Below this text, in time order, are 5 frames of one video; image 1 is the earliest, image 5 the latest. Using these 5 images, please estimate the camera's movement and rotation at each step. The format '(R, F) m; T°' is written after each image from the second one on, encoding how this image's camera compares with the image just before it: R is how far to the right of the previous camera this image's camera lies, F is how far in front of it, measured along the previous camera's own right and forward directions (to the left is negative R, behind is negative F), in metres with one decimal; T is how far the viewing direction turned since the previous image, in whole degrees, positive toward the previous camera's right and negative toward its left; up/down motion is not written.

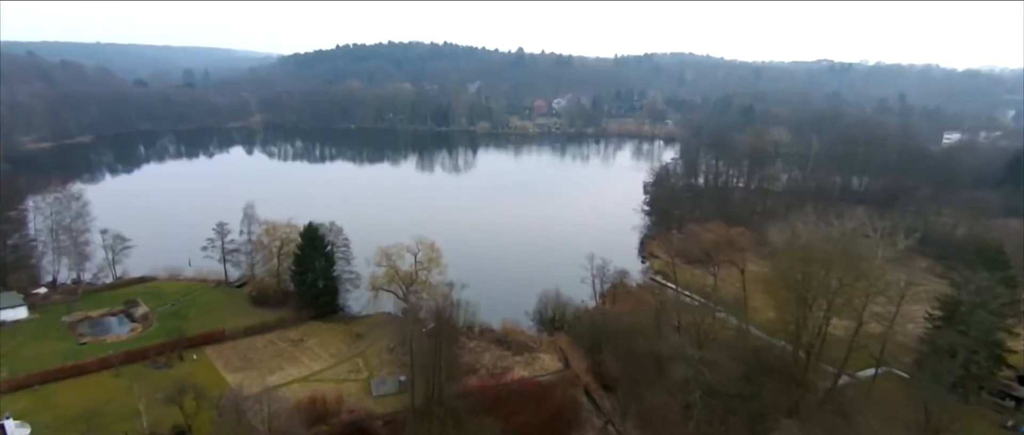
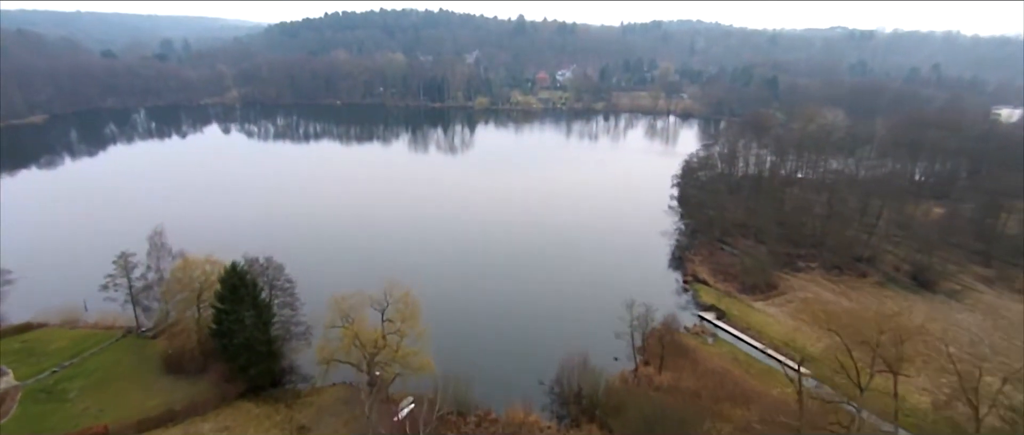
(-0.2, +6.4) m; 0°
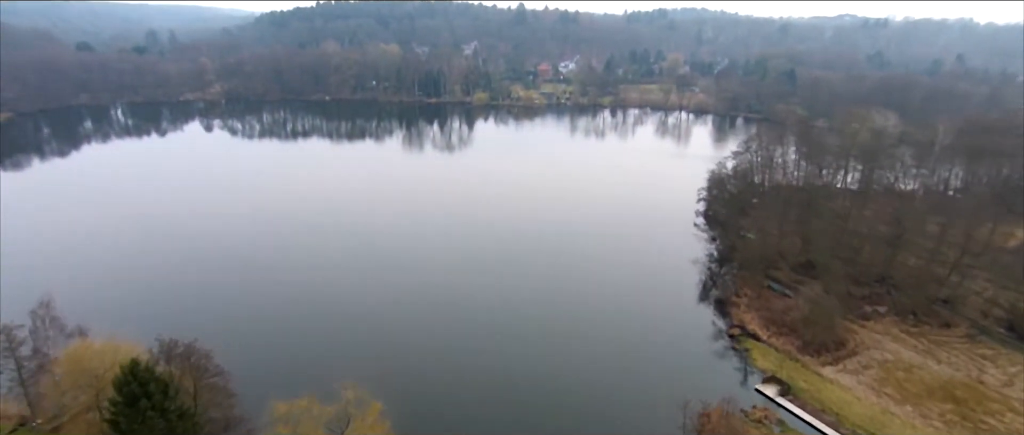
(-0.2, +4.3) m; 0°
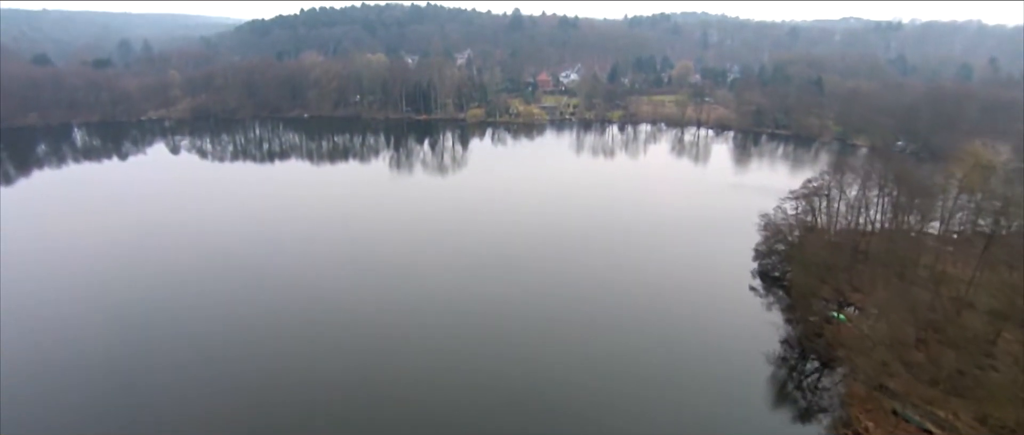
(-0.4, +6.6) m; 0°
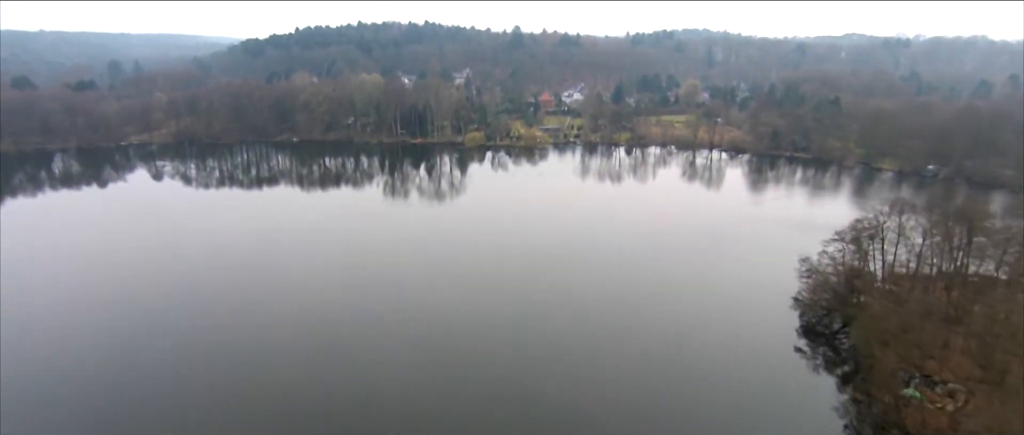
(-0.1, +3.5) m; 0°
